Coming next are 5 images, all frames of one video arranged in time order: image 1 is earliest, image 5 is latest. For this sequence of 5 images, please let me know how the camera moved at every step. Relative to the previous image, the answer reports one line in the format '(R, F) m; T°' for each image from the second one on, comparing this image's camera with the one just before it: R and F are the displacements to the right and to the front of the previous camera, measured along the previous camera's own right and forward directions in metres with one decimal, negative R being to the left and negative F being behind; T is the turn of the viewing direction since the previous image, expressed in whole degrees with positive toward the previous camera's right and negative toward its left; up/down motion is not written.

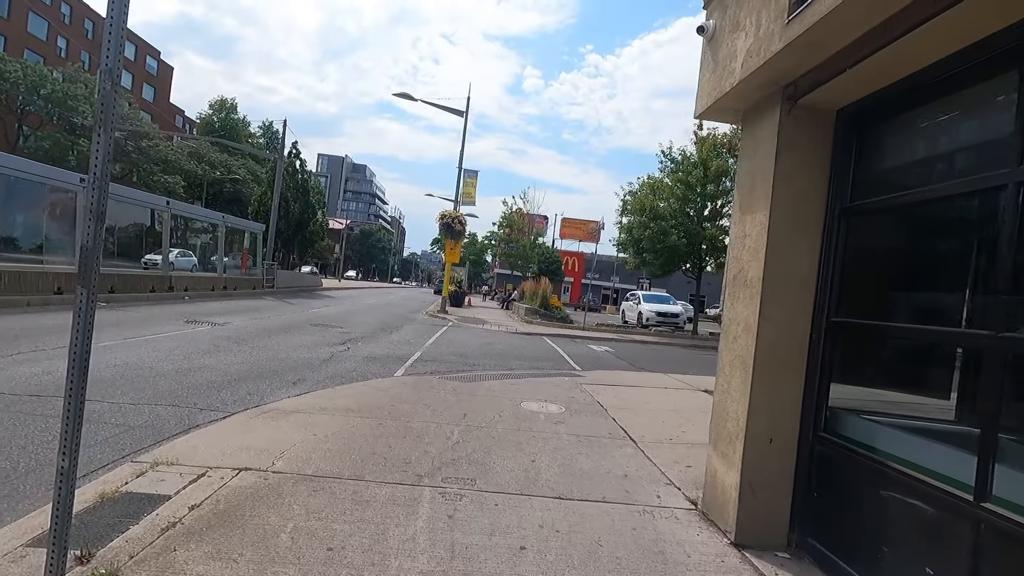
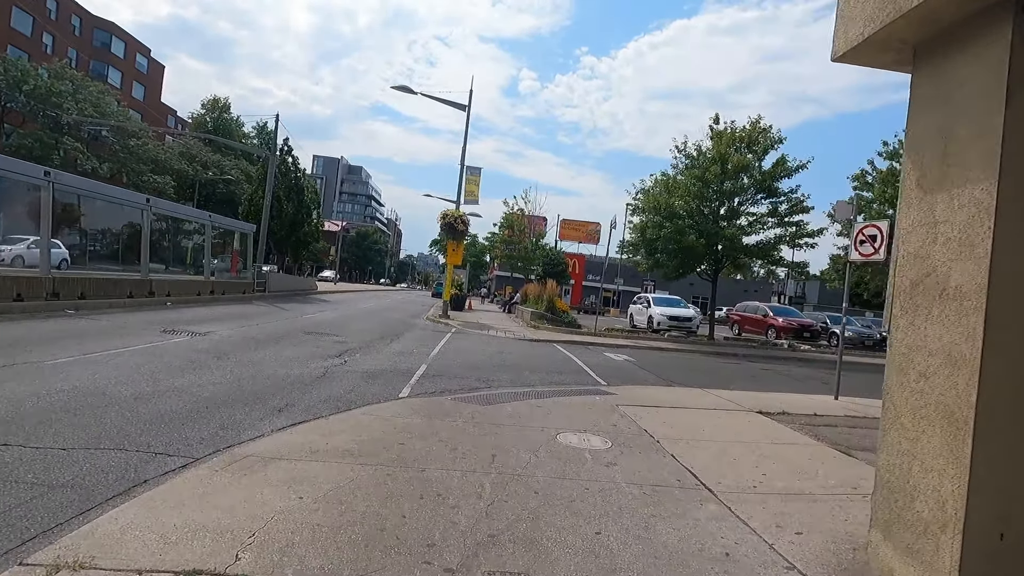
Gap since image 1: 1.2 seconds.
(-0.5, +1.5) m; 0°
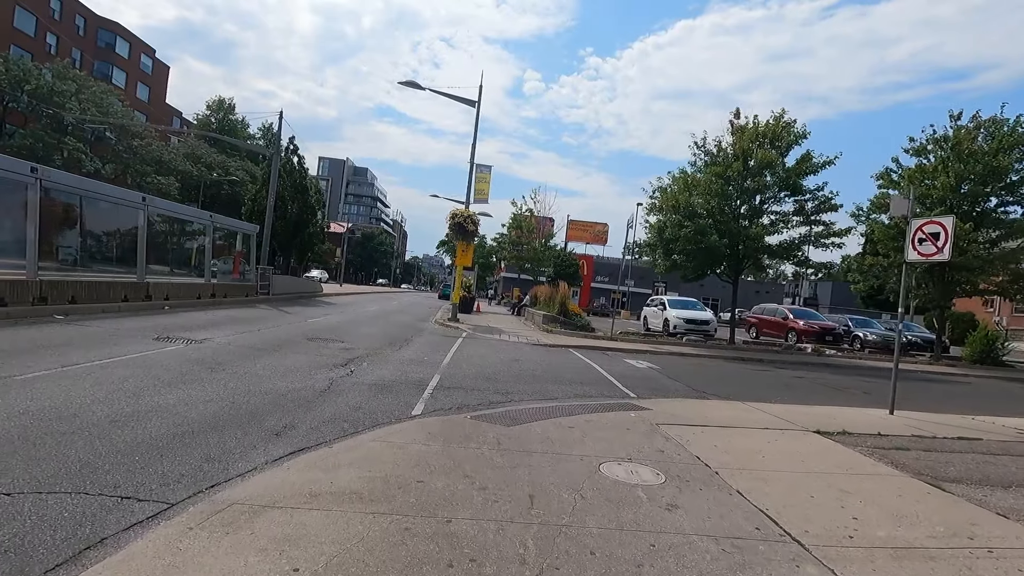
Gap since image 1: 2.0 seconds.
(-0.3, +1.0) m; -1°
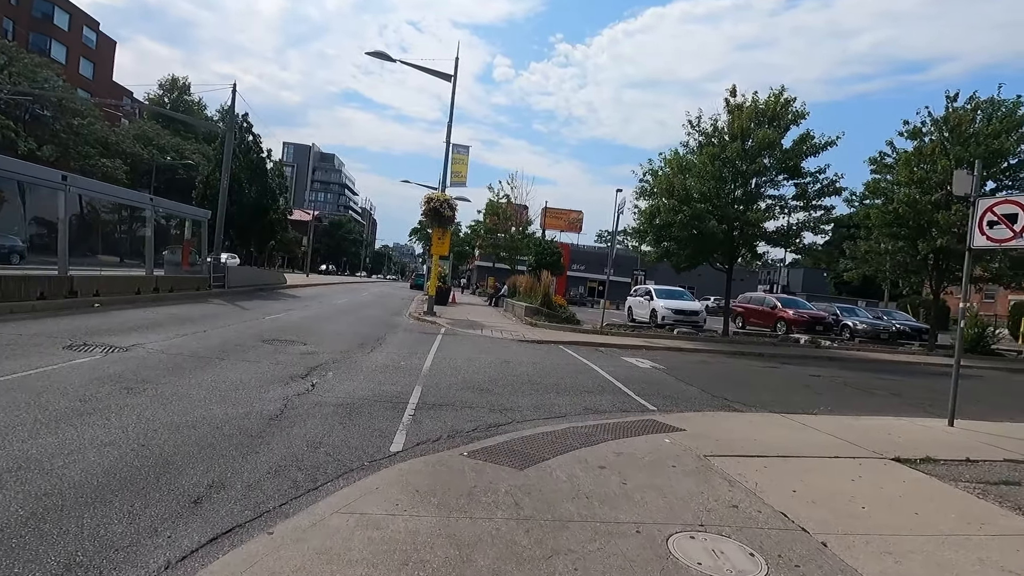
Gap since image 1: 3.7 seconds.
(-0.4, +1.9) m; +3°
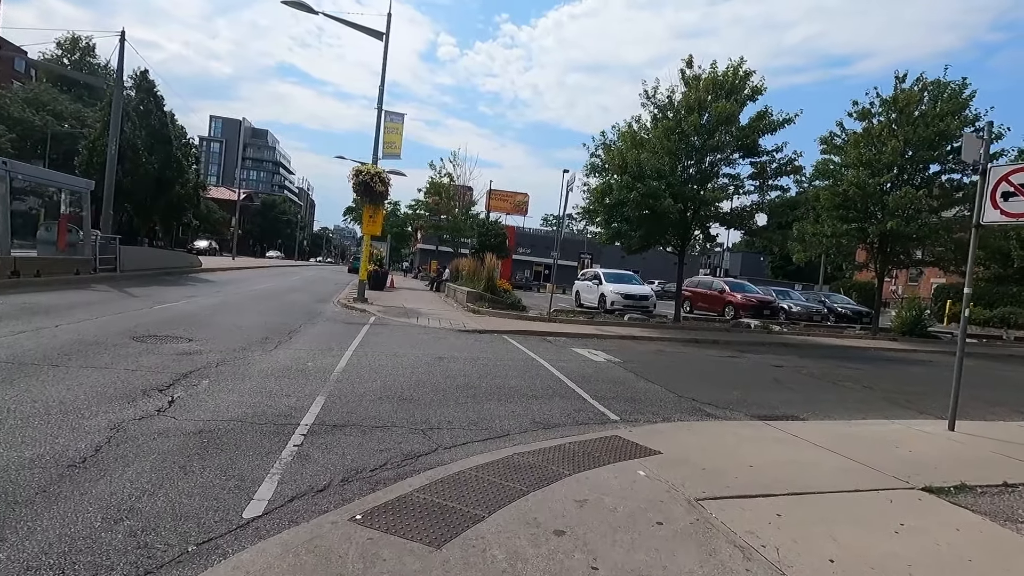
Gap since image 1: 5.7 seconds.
(+0.2, +1.9) m; +6°
